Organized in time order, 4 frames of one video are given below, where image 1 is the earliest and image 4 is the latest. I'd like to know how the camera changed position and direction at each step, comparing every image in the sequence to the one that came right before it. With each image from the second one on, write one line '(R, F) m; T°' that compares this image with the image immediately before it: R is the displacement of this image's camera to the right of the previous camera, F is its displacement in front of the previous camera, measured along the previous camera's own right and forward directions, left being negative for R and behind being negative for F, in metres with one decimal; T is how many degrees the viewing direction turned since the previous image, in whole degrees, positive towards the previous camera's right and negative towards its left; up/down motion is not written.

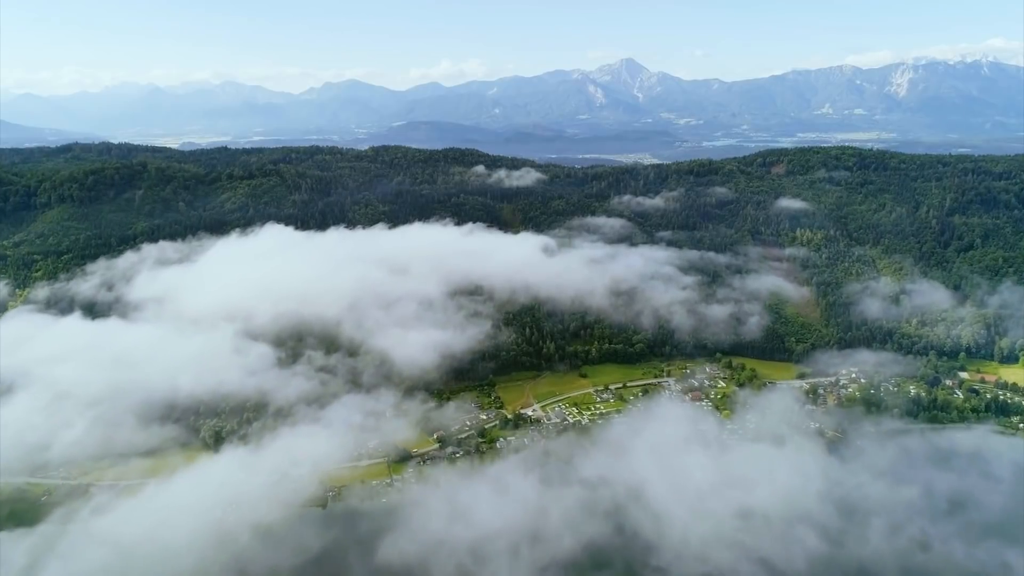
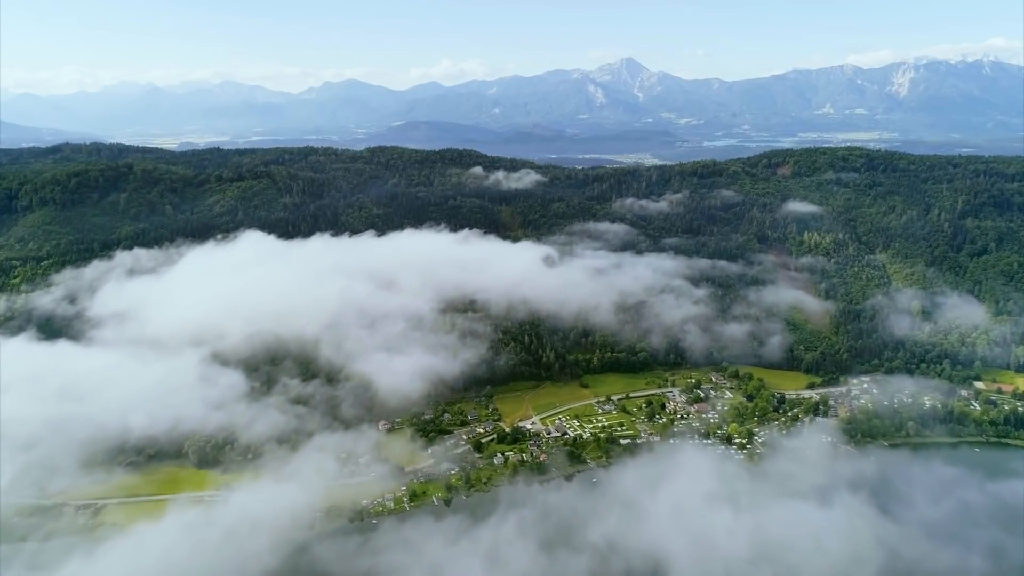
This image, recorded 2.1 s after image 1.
(+0.2, +6.3) m; 0°
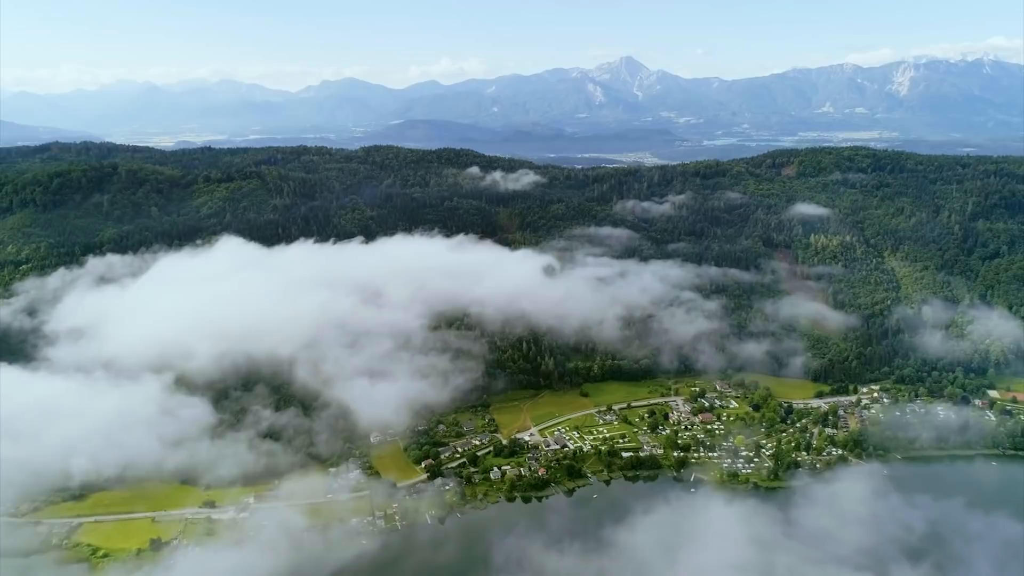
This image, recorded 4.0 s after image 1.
(+0.2, +5.8) m; 0°
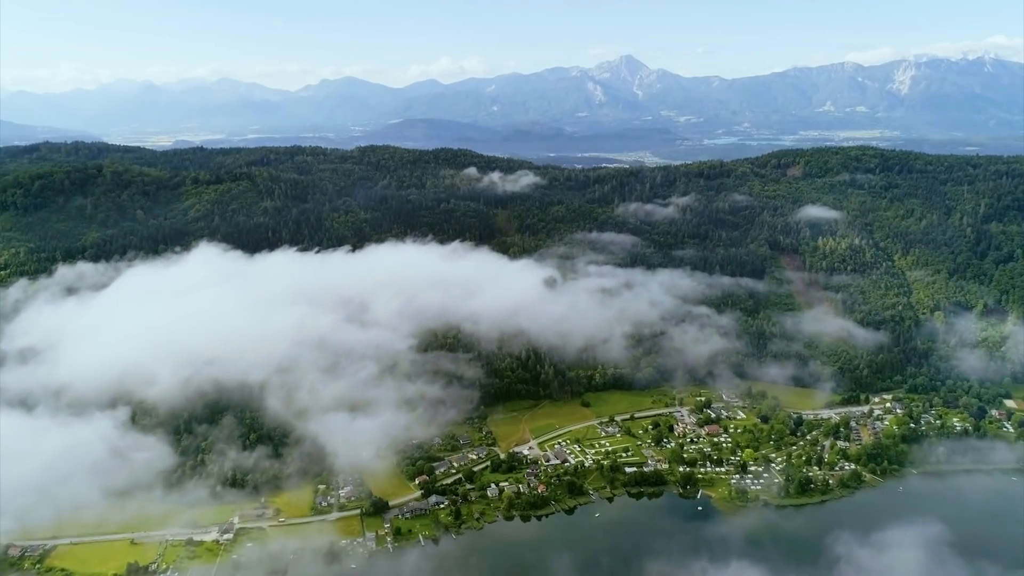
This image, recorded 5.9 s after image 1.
(+0.2, +5.8) m; 0°
